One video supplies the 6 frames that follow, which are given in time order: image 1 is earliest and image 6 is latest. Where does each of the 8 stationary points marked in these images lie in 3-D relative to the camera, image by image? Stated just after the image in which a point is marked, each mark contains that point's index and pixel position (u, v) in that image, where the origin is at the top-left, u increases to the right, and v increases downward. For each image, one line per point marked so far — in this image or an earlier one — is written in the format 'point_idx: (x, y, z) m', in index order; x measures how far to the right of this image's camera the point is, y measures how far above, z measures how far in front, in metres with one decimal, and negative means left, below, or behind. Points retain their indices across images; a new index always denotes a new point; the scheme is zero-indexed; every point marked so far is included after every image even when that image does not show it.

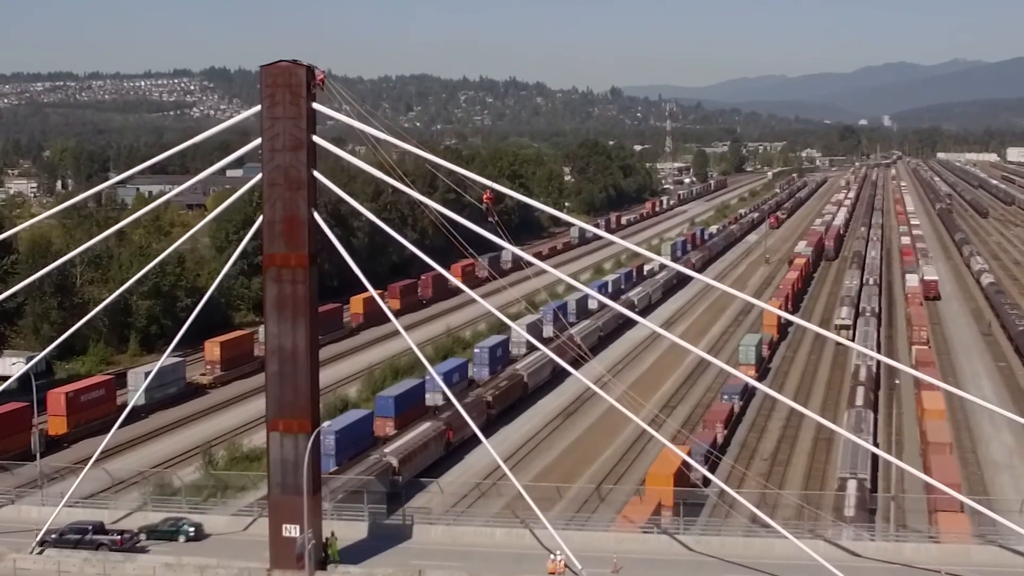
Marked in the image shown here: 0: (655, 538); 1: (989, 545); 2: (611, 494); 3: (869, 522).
0: (+3.0, -4.8, +17.5) m
1: (+9.6, -4.8, +17.3) m
2: (+2.4, -4.1, +19.0) m
3: (+7.5, -4.5, +18.1) m
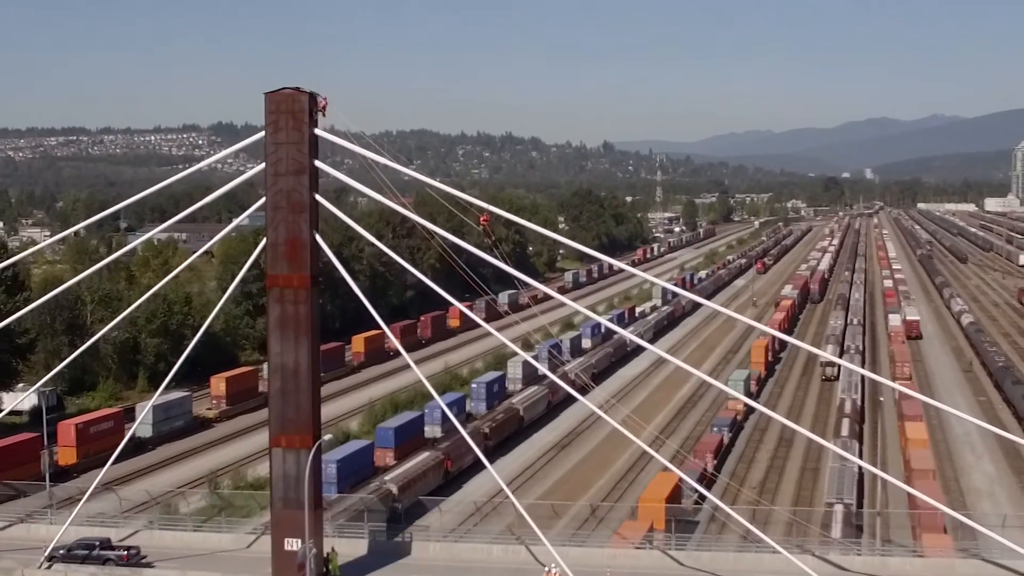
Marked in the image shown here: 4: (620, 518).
0: (+2.9, -5.3, +17.9) m
1: (+9.5, -5.3, +17.7) m
2: (+2.3, -4.7, +19.5) m
3: (+7.4, -5.0, +18.6) m
4: (+2.5, -4.8, +19.3) m
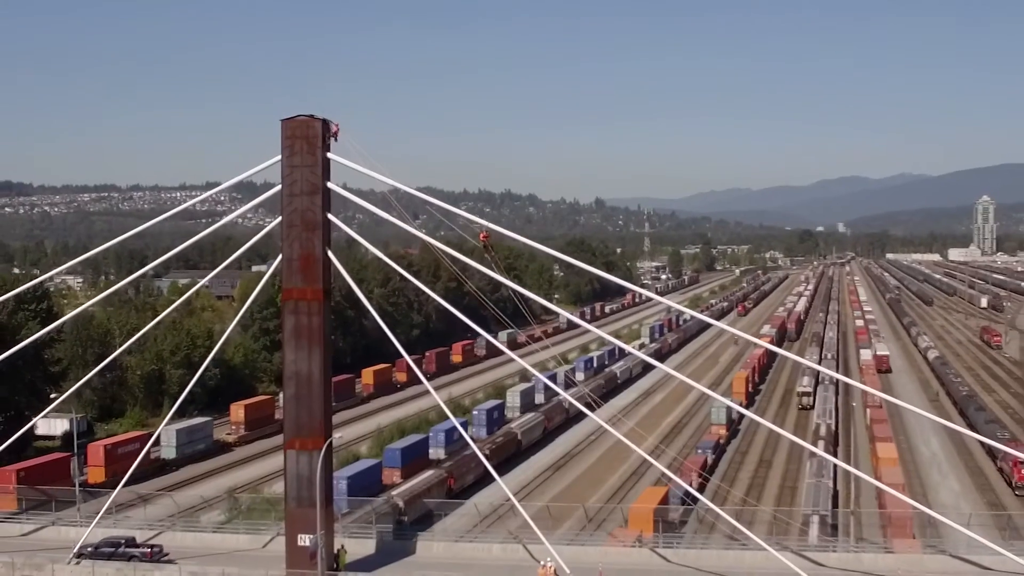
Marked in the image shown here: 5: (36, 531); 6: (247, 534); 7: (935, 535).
0: (+2.8, -5.7, +19.3) m
1: (+9.4, -5.7, +19.2) m
2: (+2.3, -5.3, +21.0) m
3: (+7.4, -5.5, +20.0) m
4: (+2.5, -5.3, +20.8) m
5: (-11.2, -5.5, +20.5) m
6: (-6.4, -5.5, +20.5) m
7: (+9.8, -5.5, +20.5) m
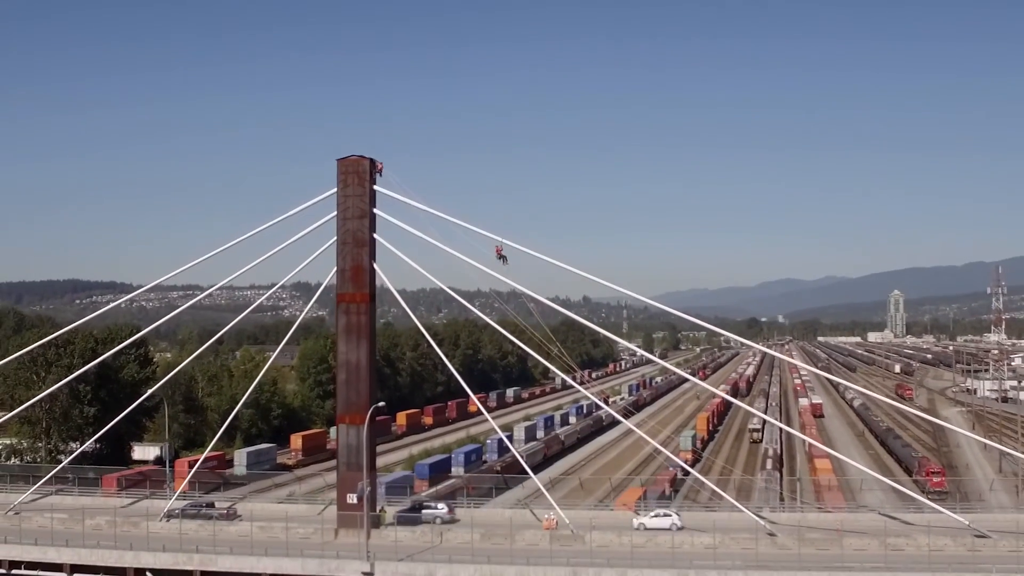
0: (+3.2, -6.3, +24.8) m
1: (+9.8, -6.3, +24.8) m
2: (+2.6, -6.3, +26.5) m
3: (+7.7, -6.3, +25.6) m
4: (+2.8, -6.3, +26.3) m
5: (-10.9, -6.4, +25.7) m
6: (-6.0, -6.4, +25.7) m
7: (+10.1, -6.3, +26.1) m
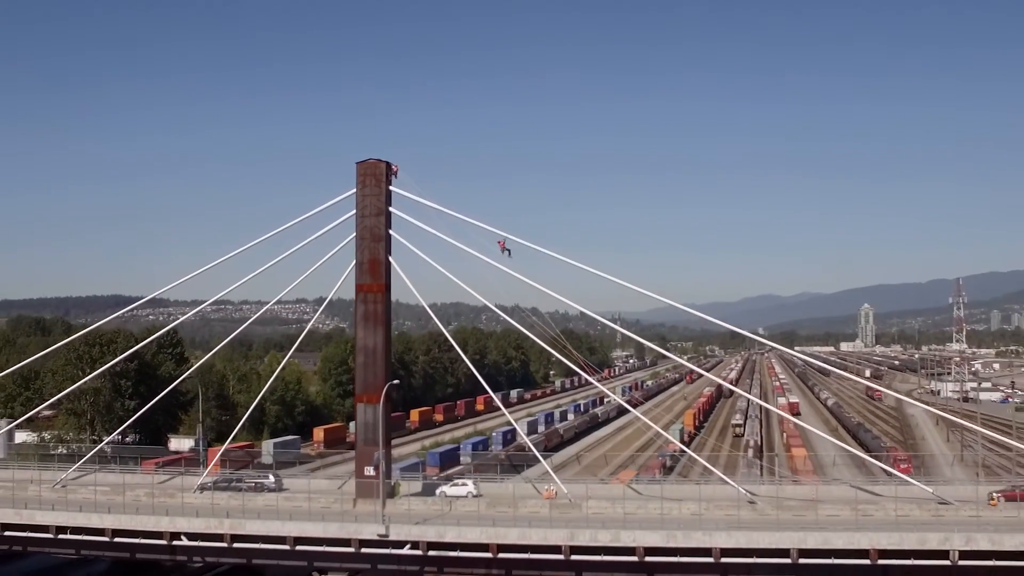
0: (+3.4, -6.2, +27.6) m
1: (+10.0, -6.2, +27.7) m
2: (+2.8, -6.3, +29.3) m
3: (+7.9, -6.2, +28.5) m
4: (+3.0, -6.3, +29.1) m
5: (-10.7, -6.3, +28.3) m
6: (-5.8, -6.4, +28.5) m
7: (+10.3, -6.3, +29.0) m
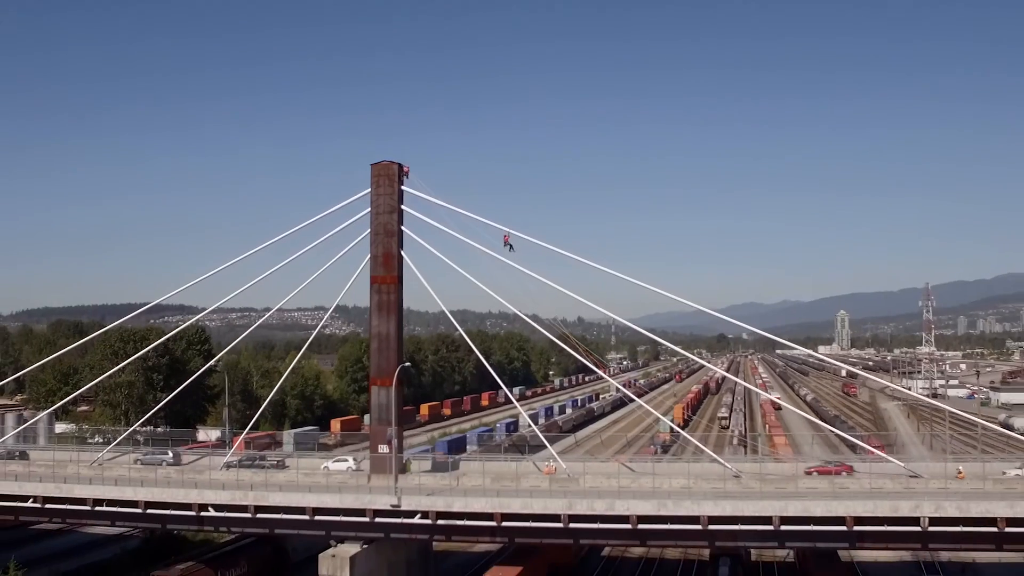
0: (+3.6, -6.0, +30.1) m
1: (+10.1, -6.0, +30.3) m
2: (+2.9, -6.2, +31.8) m
3: (+8.1, -6.1, +31.0) m
4: (+3.1, -6.1, +31.6) m
5: (-10.5, -6.2, +30.6) m
6: (-5.7, -6.2, +30.8) m
7: (+10.5, -6.1, +31.6) m
